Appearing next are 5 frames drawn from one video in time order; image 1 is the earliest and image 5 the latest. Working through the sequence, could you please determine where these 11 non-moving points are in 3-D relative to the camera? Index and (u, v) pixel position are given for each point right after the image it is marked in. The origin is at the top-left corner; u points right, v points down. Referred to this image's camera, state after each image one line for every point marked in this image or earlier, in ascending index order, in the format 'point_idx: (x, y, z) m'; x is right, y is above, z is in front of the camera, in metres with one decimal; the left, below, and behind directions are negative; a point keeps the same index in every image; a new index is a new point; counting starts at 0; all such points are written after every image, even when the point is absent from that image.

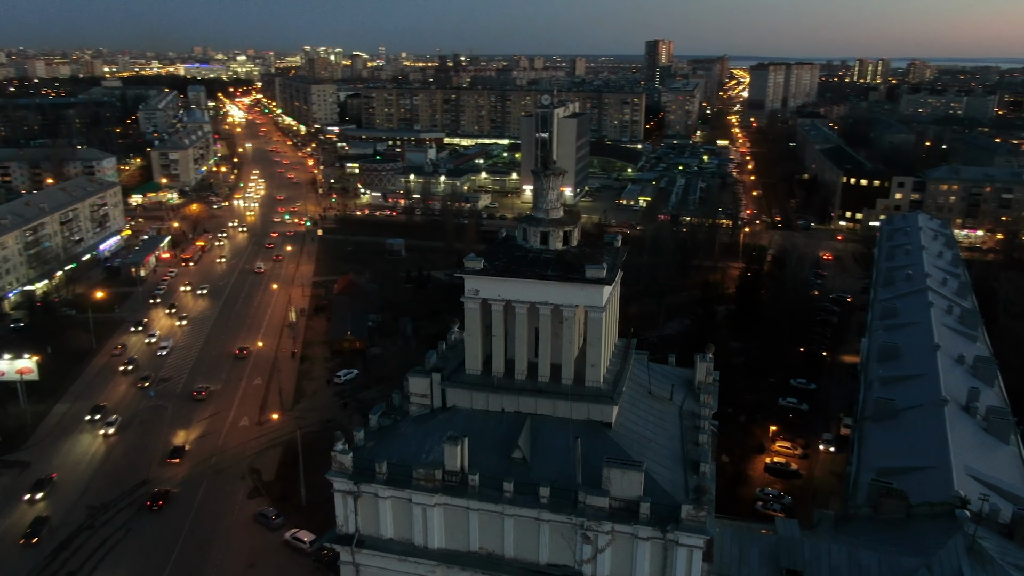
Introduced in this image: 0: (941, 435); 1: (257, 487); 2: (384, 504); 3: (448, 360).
0: (+7.9, -2.7, +14.3) m
1: (-6.5, -5.1, +19.9) m
2: (-1.3, -2.3, +8.2) m
3: (-0.8, -0.9, +9.9) m
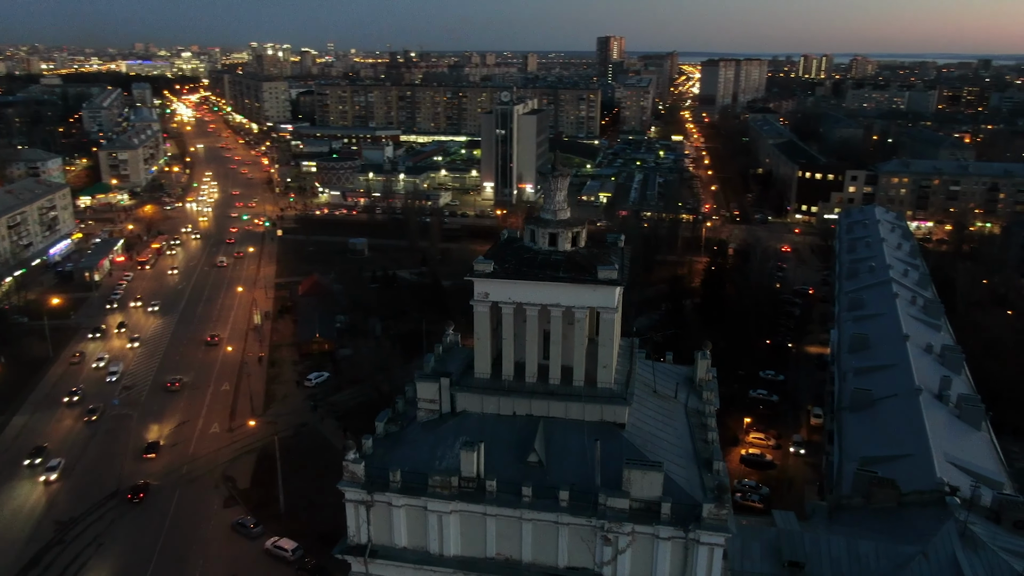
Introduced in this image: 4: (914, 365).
0: (+7.7, -2.5, +14.7) m
1: (-7.0, -5.2, +19.5) m
2: (-1.2, -2.3, +8.0) m
3: (-0.8, -0.9, +9.8) m
4: (+8.9, -1.7, +17.4) m
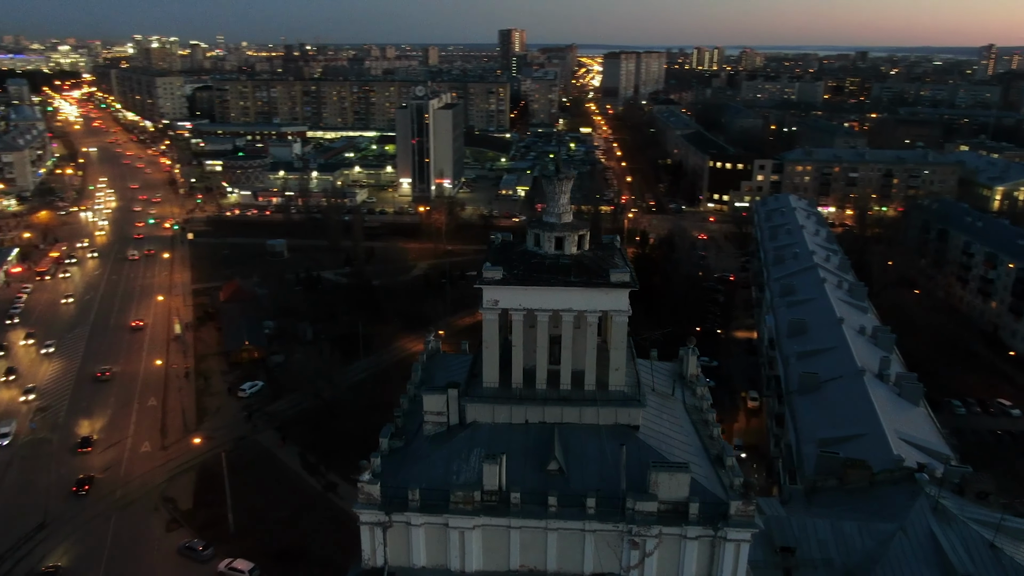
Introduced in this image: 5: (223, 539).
0: (+7.1, -2.3, +15.5) m
1: (-7.9, -5.4, +18.5) m
2: (-0.9, -2.4, +7.8) m
3: (-0.8, -1.0, +9.5) m
4: (+8.0, -1.4, +18.3) m
5: (-6.5, -5.6, +17.6) m
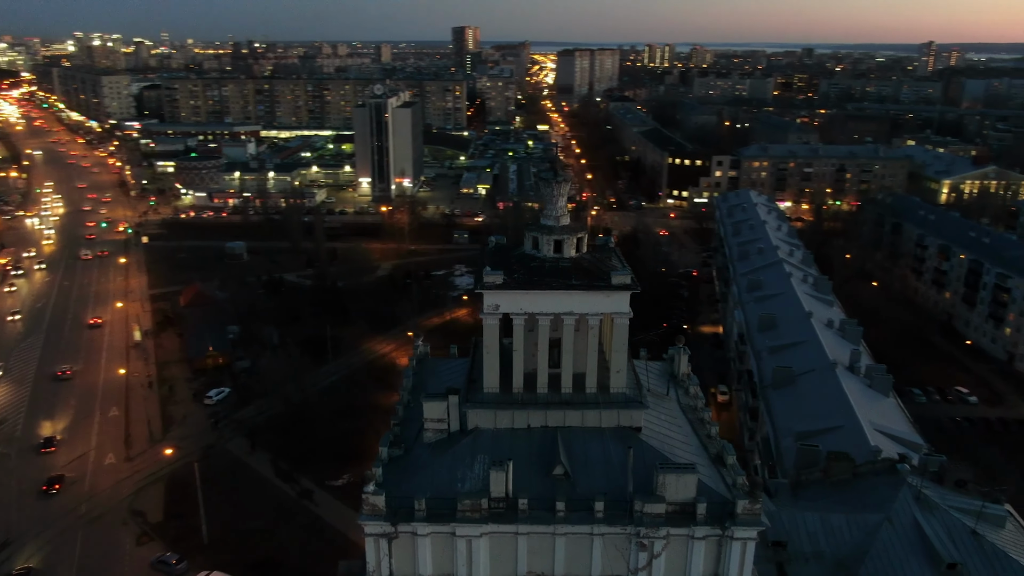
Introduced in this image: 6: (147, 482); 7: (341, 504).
0: (+6.7, -2.2, +15.8) m
1: (-8.4, -5.6, +18.0) m
2: (-0.9, -2.5, +7.6) m
3: (-0.8, -1.1, +9.4) m
4: (+7.4, -1.2, +18.7) m
5: (-6.9, -5.8, +17.2) m
6: (-9.2, -4.9, +19.9) m
7: (-4.2, -5.3, +19.1) m
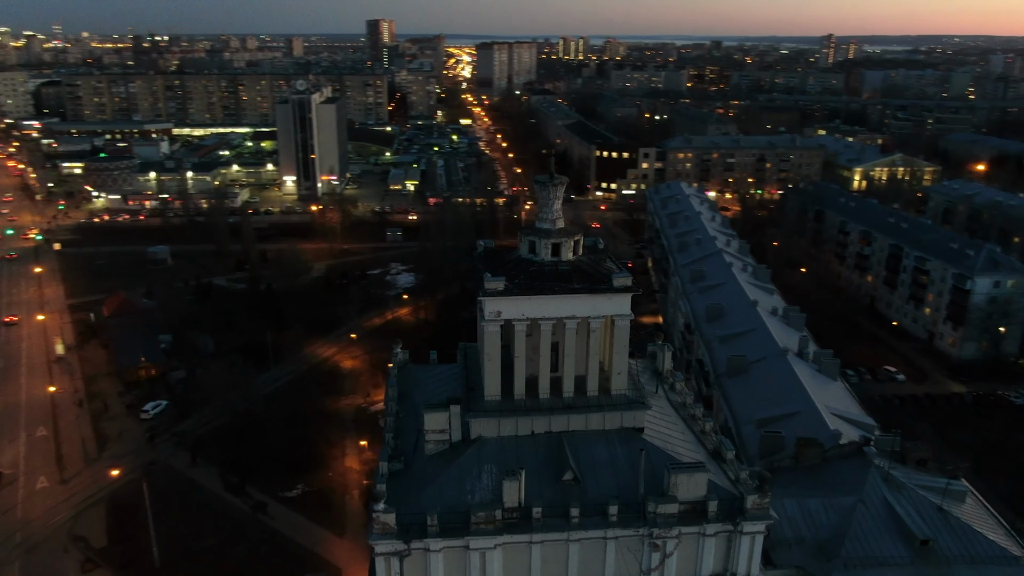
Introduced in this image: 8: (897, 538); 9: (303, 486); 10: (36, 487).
0: (+6.0, -1.9, +16.3) m
1: (-9.2, -5.8, +17.0) m
2: (-0.7, -2.6, +7.5) m
3: (-0.9, -1.2, +9.2) m
4: (+6.4, -1.0, +19.2) m
5: (-7.6, -6.0, +16.4) m
6: (-10.2, -5.2, +18.8) m
7: (-5.1, -5.4, +18.5) m
8: (+5.3, -3.4, +10.7) m
9: (-5.3, -5.0, +19.7) m
10: (-11.9, -5.0, +19.6) m
